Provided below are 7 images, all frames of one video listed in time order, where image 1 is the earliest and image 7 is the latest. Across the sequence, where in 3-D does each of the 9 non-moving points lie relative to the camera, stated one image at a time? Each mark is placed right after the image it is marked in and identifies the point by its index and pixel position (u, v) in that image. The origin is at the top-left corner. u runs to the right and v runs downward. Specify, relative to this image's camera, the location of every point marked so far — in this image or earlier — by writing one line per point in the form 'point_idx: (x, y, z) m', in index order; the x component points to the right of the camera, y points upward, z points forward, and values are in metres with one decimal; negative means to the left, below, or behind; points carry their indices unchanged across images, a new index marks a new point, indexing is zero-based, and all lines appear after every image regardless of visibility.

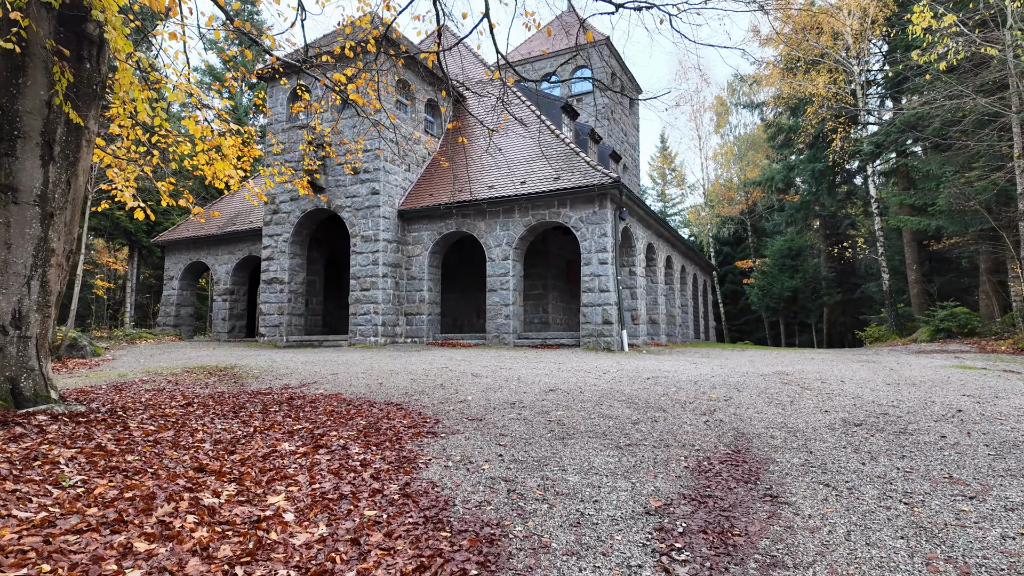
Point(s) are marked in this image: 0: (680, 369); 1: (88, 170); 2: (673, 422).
0: (+2.2, -1.1, +7.4) m
1: (-3.3, +0.9, +4.4) m
2: (+1.3, -1.1, +4.6) m
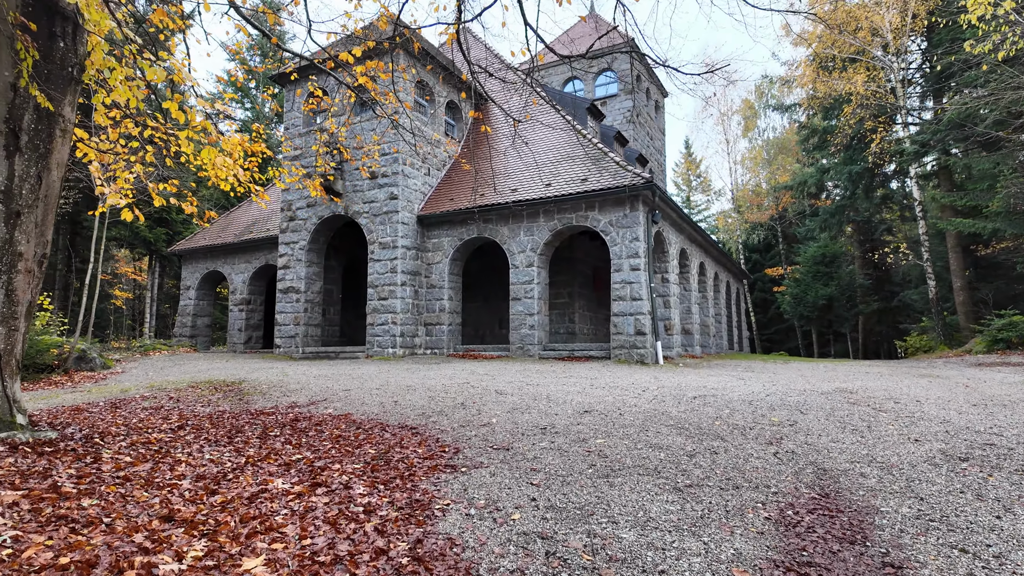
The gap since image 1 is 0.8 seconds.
0: (+2.5, -1.2, +6.6) m
1: (-3.1, +0.9, +3.9) m
2: (+1.6, -1.1, +3.9) m
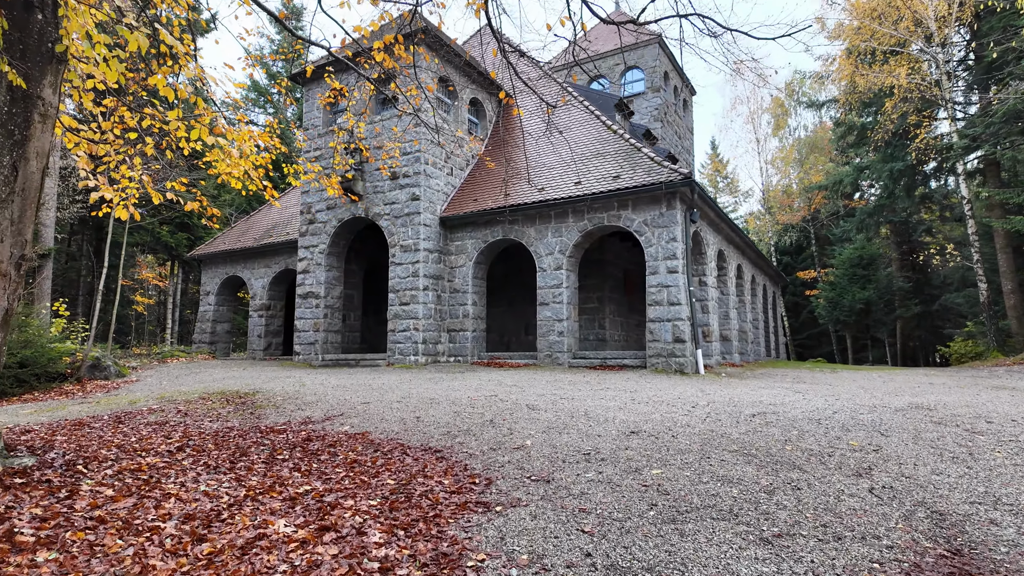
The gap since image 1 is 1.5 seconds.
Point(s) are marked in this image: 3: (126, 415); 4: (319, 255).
0: (+2.9, -1.2, +5.9) m
1: (-2.9, +0.8, +3.4) m
2: (+1.8, -1.2, +3.2) m
3: (-4.2, -1.4, +6.1) m
4: (-4.2, +0.7, +12.2) m
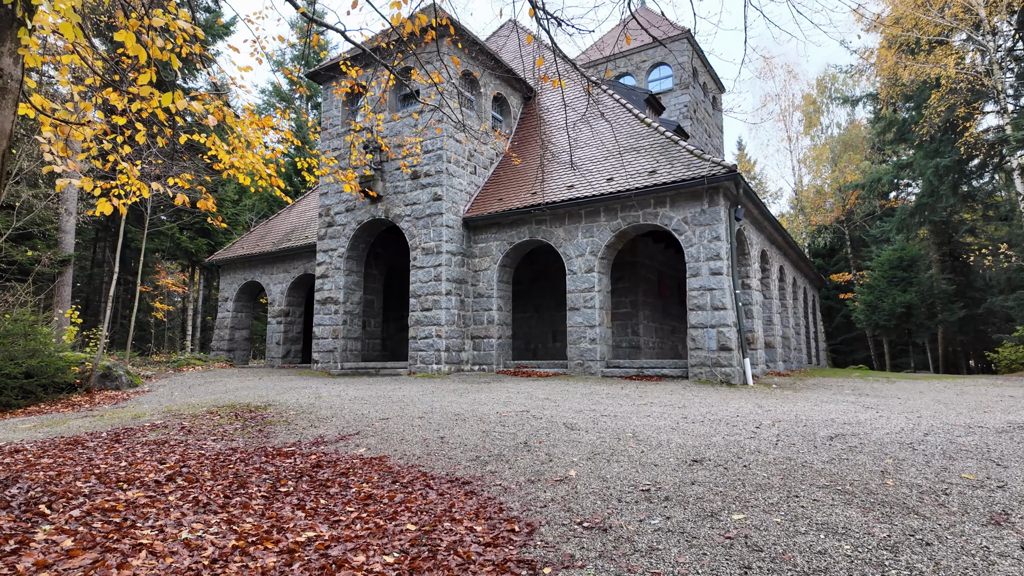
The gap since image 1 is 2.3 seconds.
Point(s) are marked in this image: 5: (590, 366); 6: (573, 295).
0: (+3.2, -1.2, +5.2) m
1: (-2.6, +0.8, +2.9) m
2: (+2.0, -1.2, +2.5) m
3: (-3.9, -1.4, +5.6) m
4: (-3.7, +0.6, +11.8) m
5: (+1.3, -1.3, +9.2) m
6: (+1.1, -0.1, +9.6) m
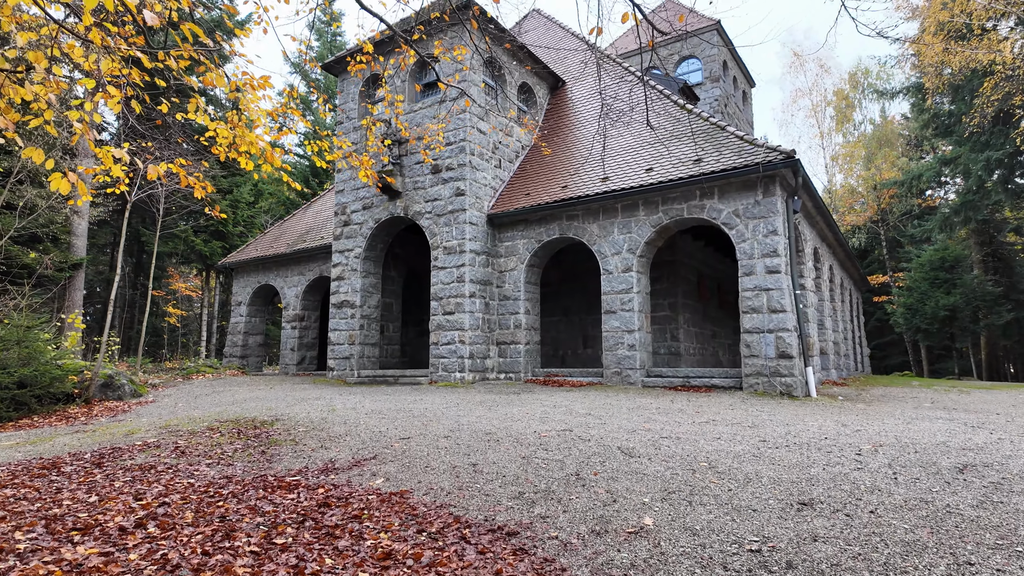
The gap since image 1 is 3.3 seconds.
0: (+3.6, -1.2, +4.3) m
1: (-2.4, +0.8, +2.2) m
2: (+2.3, -1.1, +1.6) m
3: (-3.5, -1.4, +4.9) m
4: (-3.1, +0.6, +11.1) m
5: (+1.7, -1.3, +8.4) m
6: (+1.5, -0.1, +8.8) m
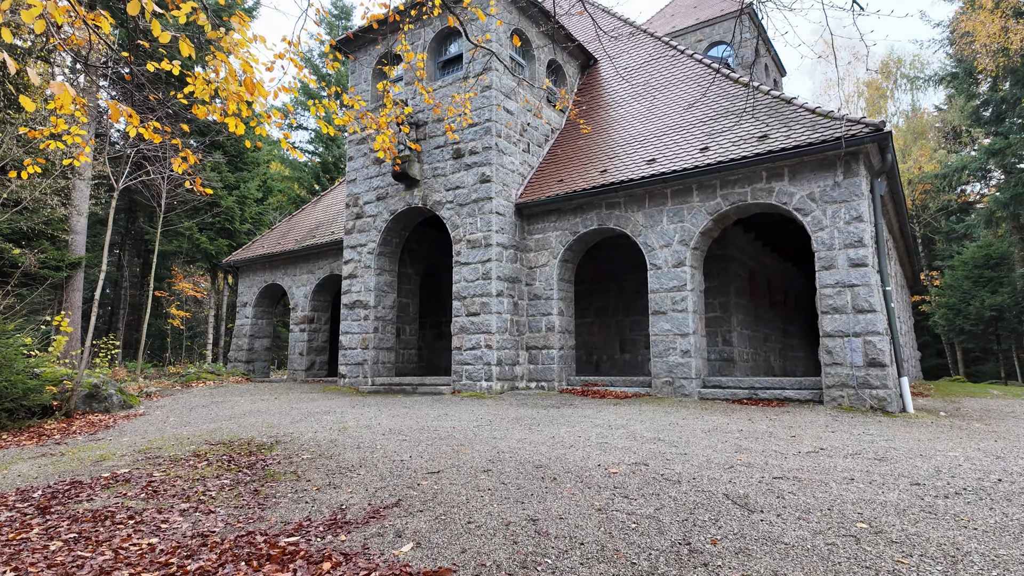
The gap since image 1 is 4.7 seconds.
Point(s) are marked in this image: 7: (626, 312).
0: (+3.9, -1.1, +3.1) m
1: (-2.0, +0.9, +1.2) m
2: (+2.6, -1.1, +0.5) m
3: (-3.1, -1.4, +3.9) m
4: (-2.6, +0.6, +10.1) m
5: (+2.2, -1.3, +7.3) m
6: (+2.0, -0.1, +7.7) m
7: (+2.0, -0.4, +9.7) m
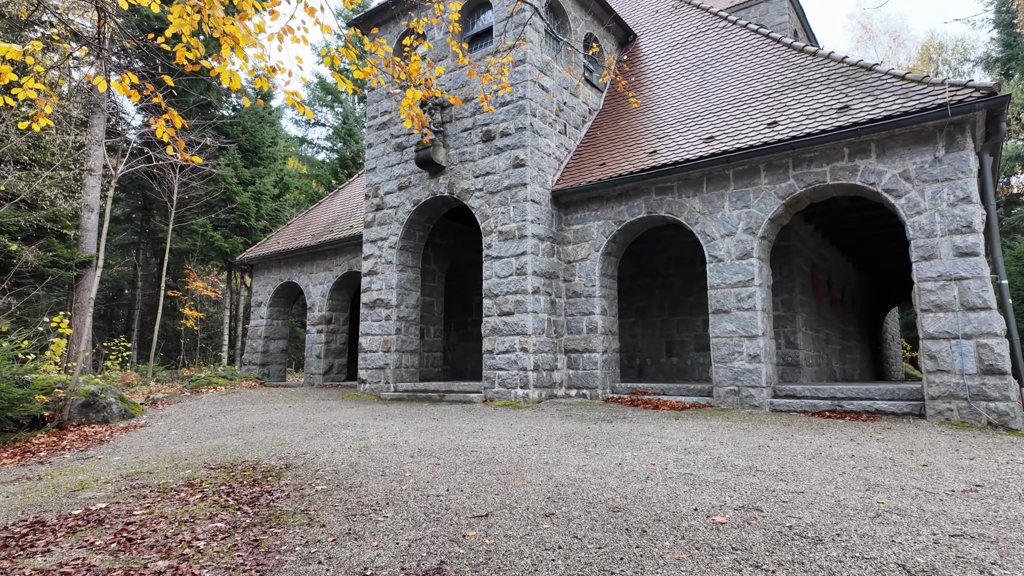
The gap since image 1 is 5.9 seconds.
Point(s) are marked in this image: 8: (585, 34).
0: (+4.3, -1.1, +2.1) m
1: (-1.7, +0.9, +0.4) m
2: (+2.9, -1.0, -0.4) m
3: (-2.7, -1.4, +3.1) m
4: (-2.0, +0.6, +9.3) m
5: (+2.7, -1.2, +6.3) m
6: (+2.5, 0.0, +6.7) m
7: (+2.5, -0.3, +8.8) m
8: (+1.2, +4.1, +9.0) m
